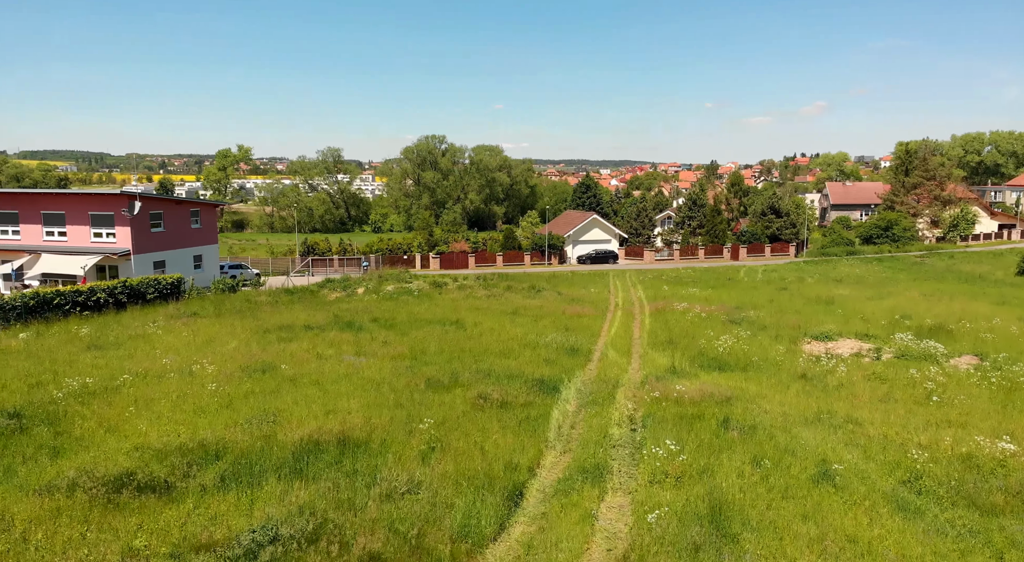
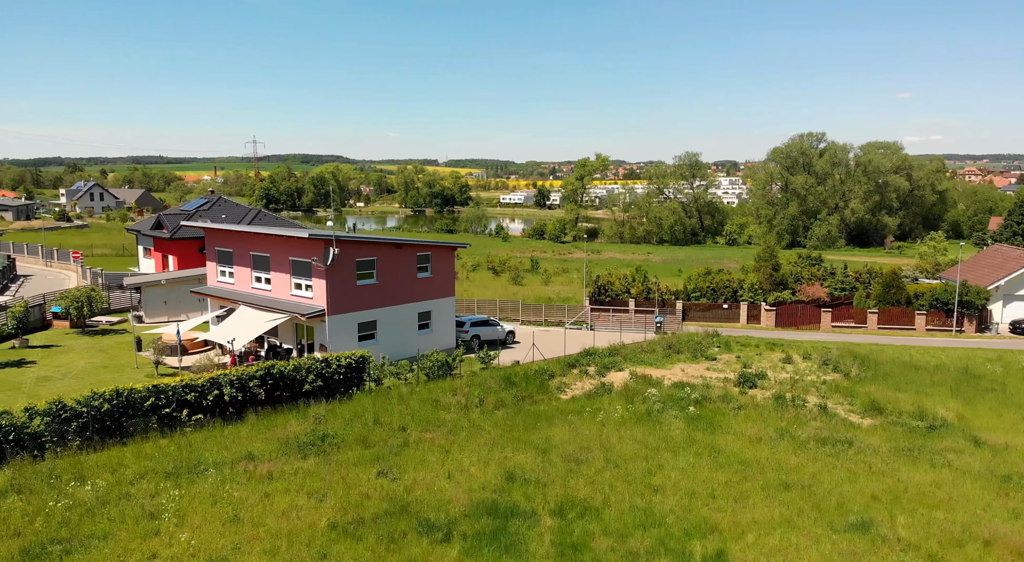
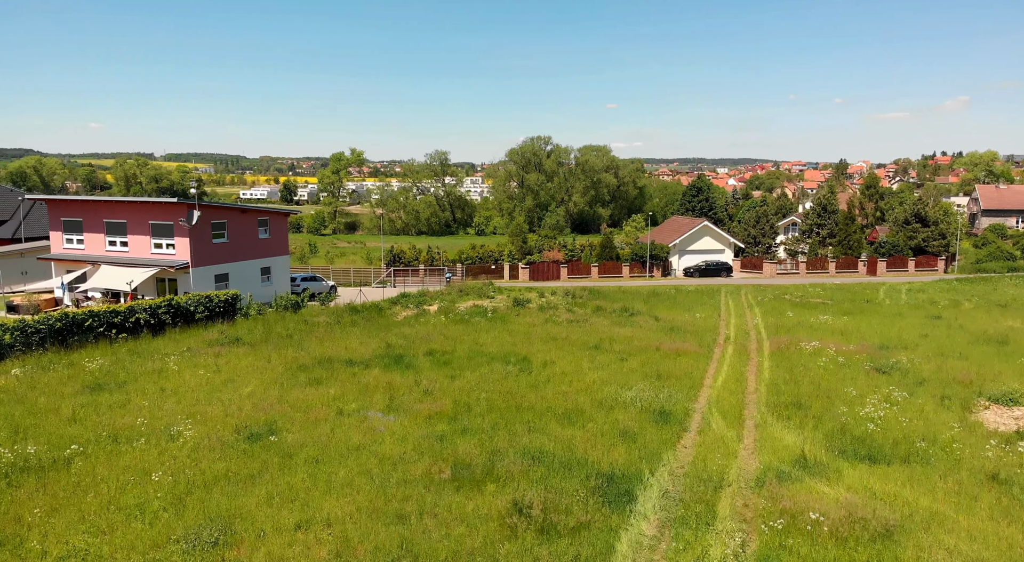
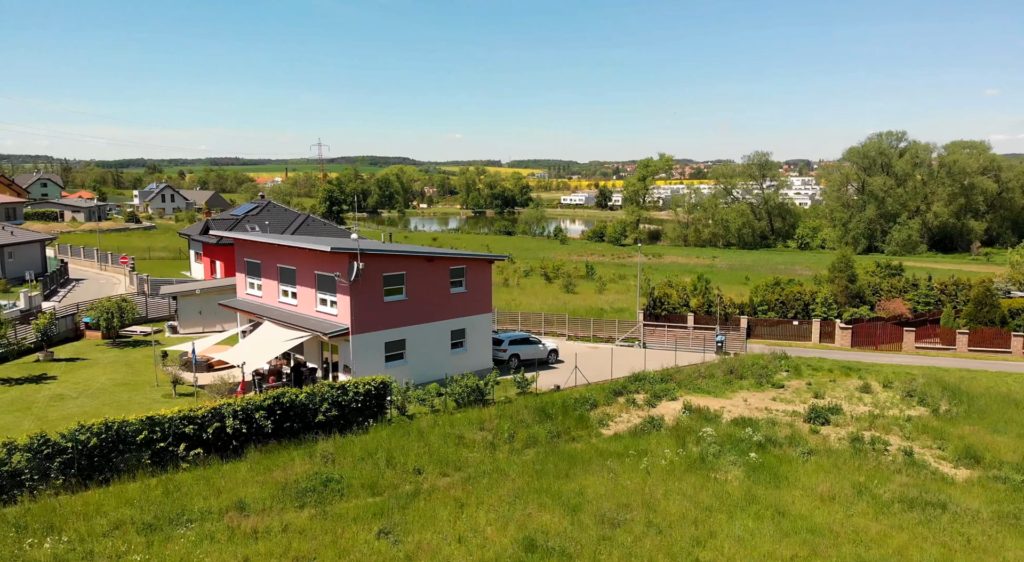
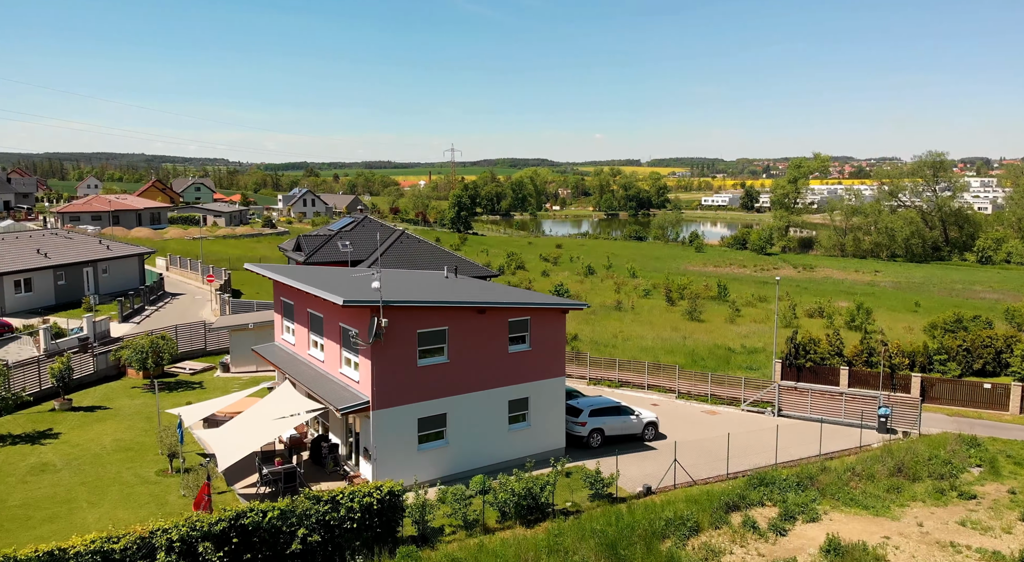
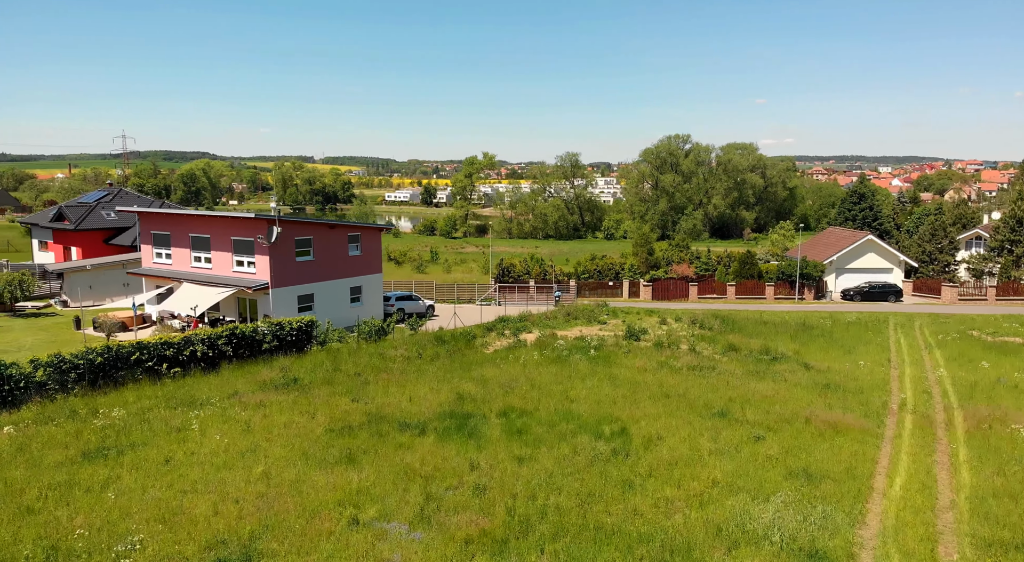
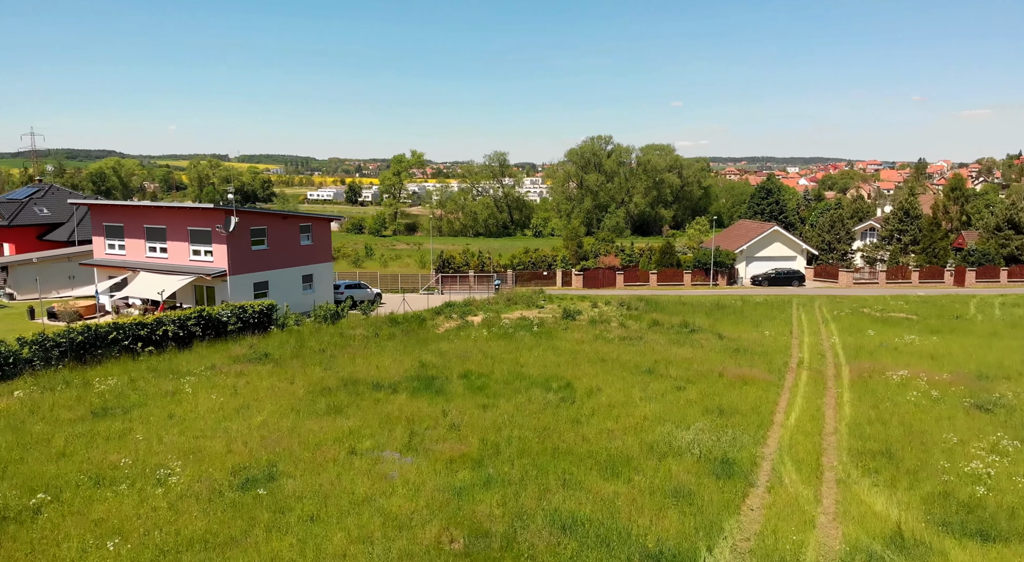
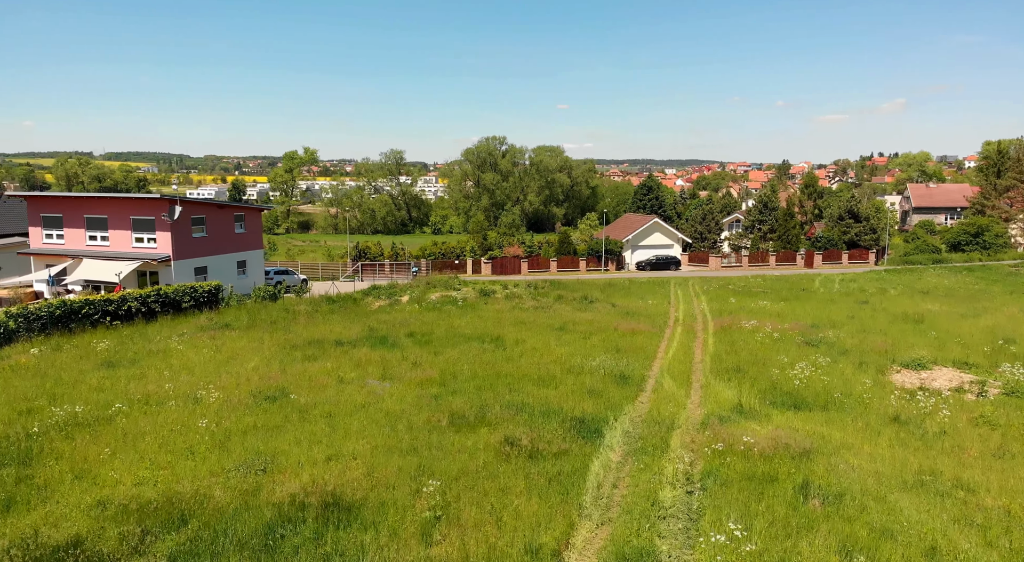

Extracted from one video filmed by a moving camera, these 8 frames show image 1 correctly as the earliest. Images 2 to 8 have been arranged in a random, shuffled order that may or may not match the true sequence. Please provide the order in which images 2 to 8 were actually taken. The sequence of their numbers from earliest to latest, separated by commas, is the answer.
8, 3, 7, 6, 2, 4, 5
